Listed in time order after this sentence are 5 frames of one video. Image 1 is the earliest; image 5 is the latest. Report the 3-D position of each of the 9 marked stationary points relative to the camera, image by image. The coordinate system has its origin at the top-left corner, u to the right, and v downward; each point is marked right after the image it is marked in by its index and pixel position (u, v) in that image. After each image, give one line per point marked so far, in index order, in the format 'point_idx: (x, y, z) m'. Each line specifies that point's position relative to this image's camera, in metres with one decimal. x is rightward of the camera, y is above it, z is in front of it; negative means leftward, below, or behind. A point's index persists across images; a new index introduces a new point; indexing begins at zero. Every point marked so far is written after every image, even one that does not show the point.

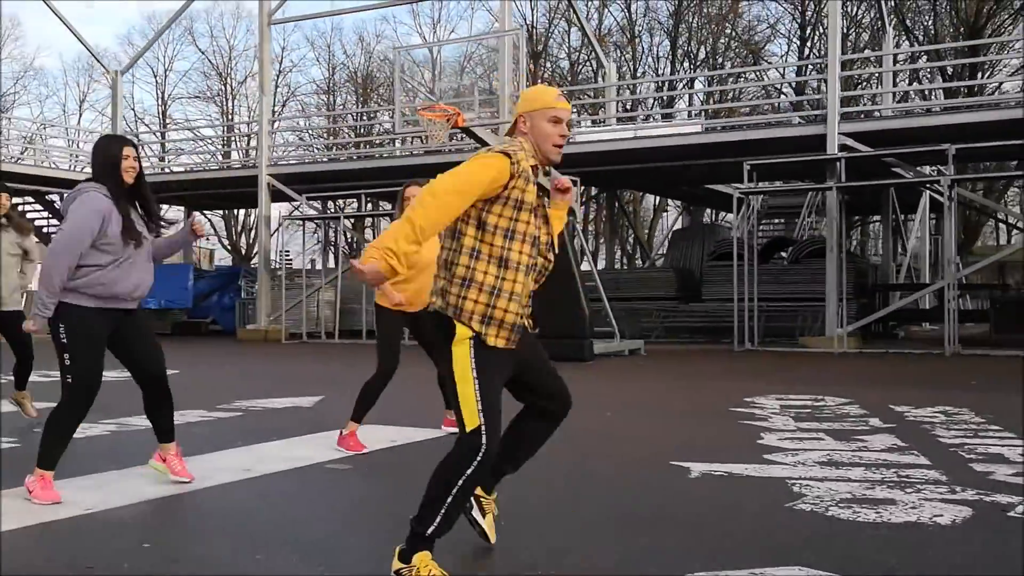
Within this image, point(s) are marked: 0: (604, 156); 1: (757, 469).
0: (+1.9, +2.7, +19.7) m
1: (+1.4, -1.0, +5.4) m
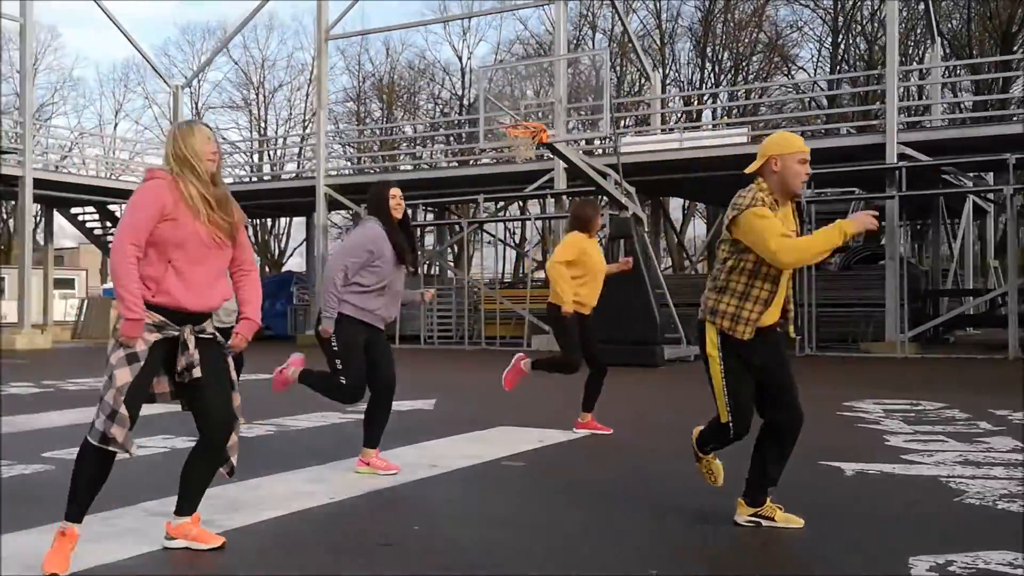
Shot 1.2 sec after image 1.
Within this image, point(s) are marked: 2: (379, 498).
0: (+3.1, +2.6, +20.1) m
1: (+2.3, -1.1, +5.7) m
2: (-0.7, -1.1, +4.9) m
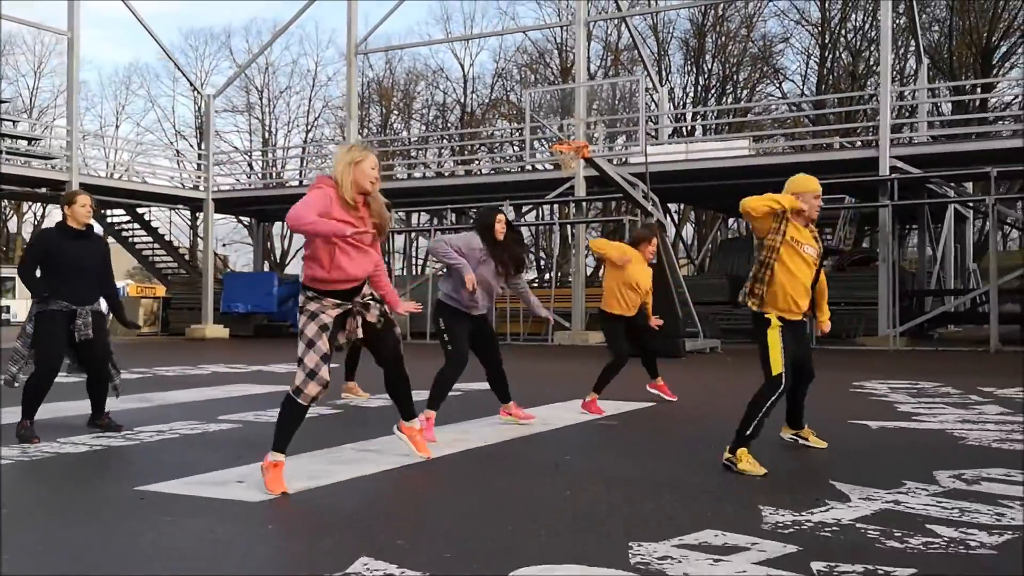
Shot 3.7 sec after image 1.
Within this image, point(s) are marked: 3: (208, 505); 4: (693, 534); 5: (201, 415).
0: (+3.5, +2.6, +21.7) m
1: (+3.0, -1.0, +7.3) m
2: (+0.1, -1.0, +6.4) m
3: (-1.4, -1.0, +4.5) m
4: (+0.7, -1.0, +3.9) m
5: (-2.6, -1.1, +8.1) m
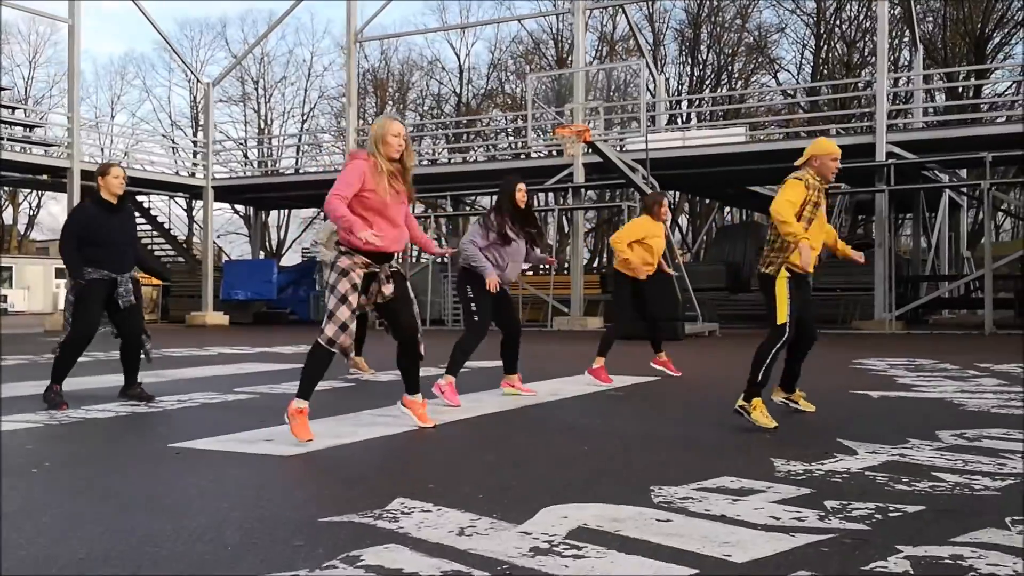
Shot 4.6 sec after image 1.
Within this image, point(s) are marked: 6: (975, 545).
0: (+3.5, +2.9, +21.8) m
1: (+3.1, -0.8, +7.5) m
2: (+0.2, -0.8, +6.5) m
3: (-1.3, -0.8, +4.7) m
4: (+0.8, -0.8, +4.1) m
5: (-2.5, -0.9, +8.3) m
6: (+1.4, -0.8, +3.0) m
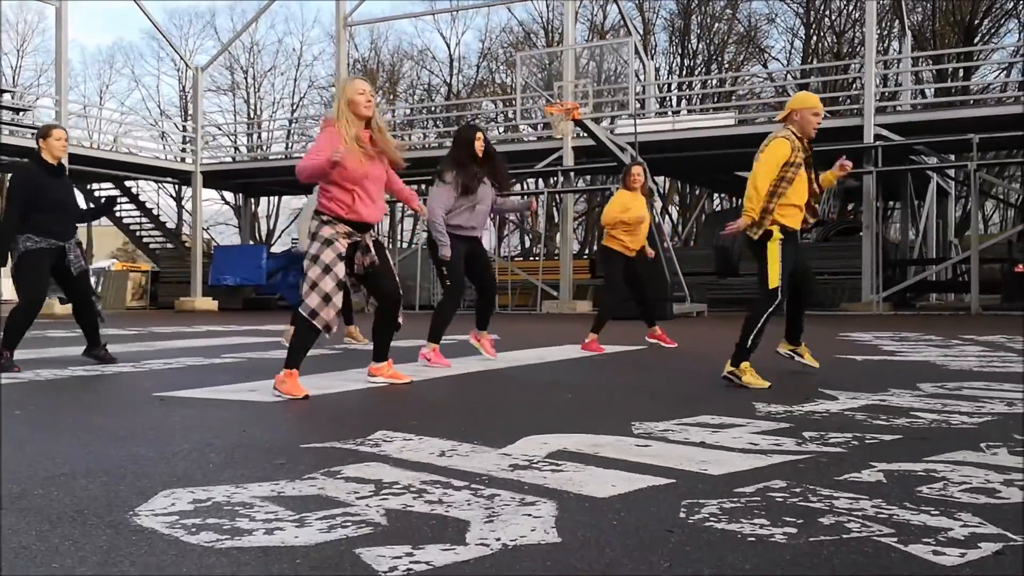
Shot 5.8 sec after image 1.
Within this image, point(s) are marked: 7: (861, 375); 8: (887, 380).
0: (+3.2, +3.2, +21.9) m
1: (+3.0, -0.6, +7.5) m
2: (+0.1, -0.6, +6.6) m
3: (-1.4, -0.6, +4.7) m
4: (+0.8, -0.6, +4.2) m
5: (-2.6, -0.6, +8.3) m
6: (+1.4, -0.5, +3.0) m
7: (+2.4, -0.6, +6.6) m
8: (+2.4, -0.6, +6.1) m
